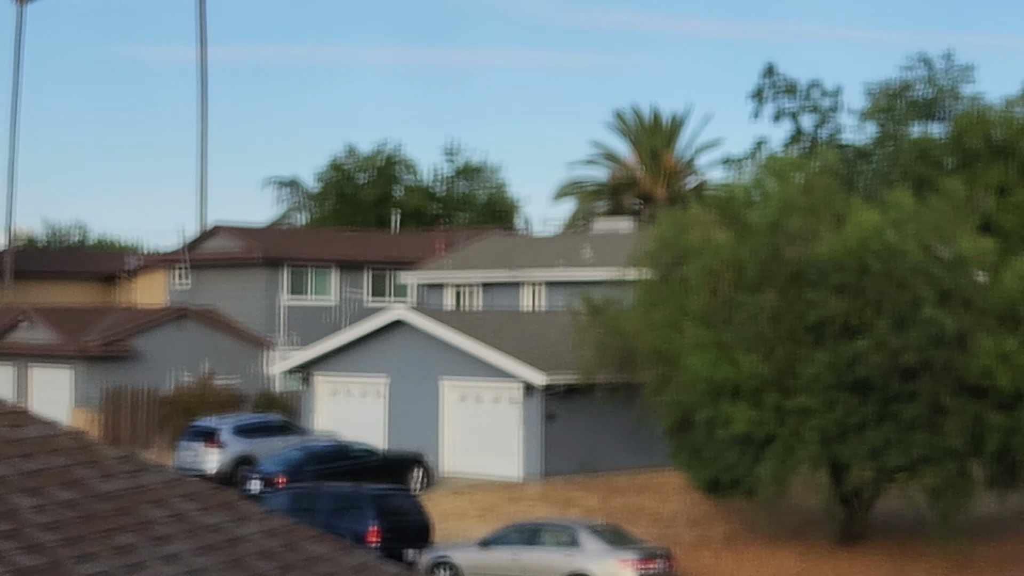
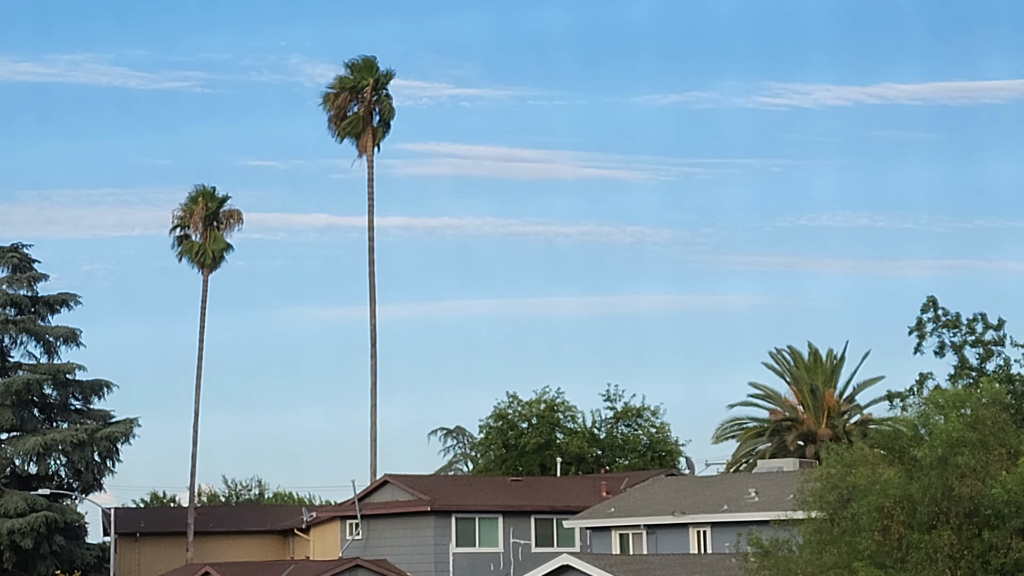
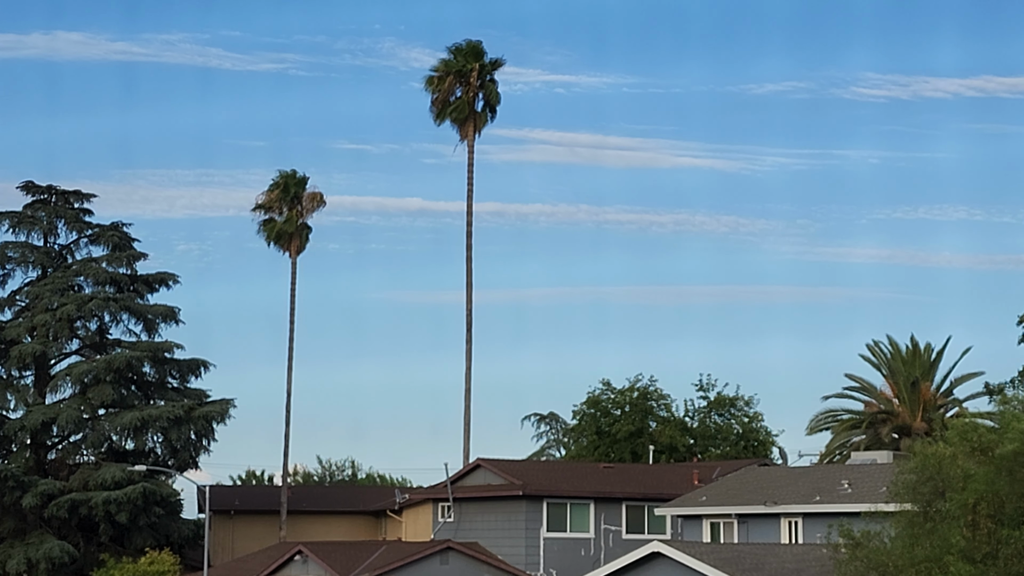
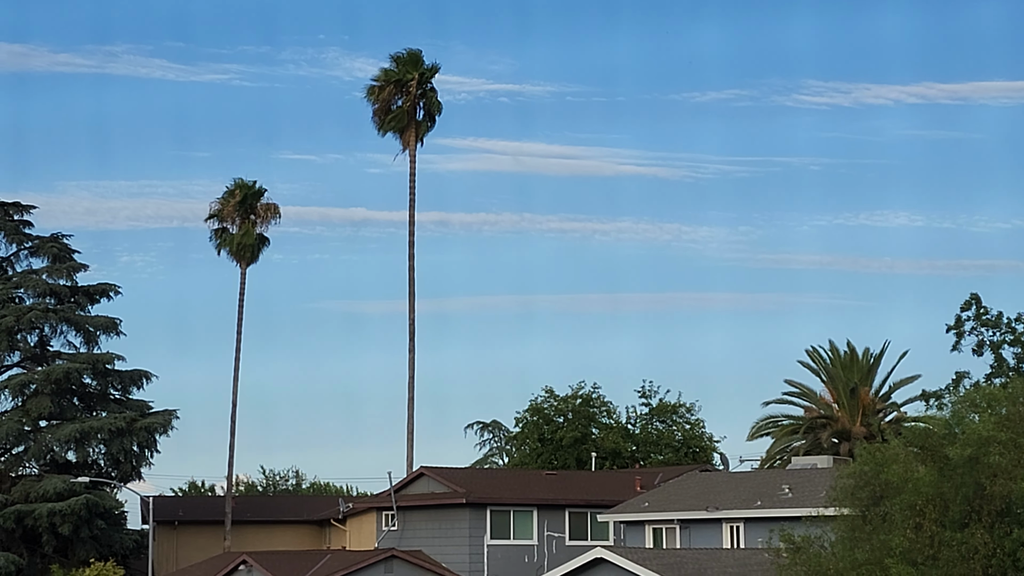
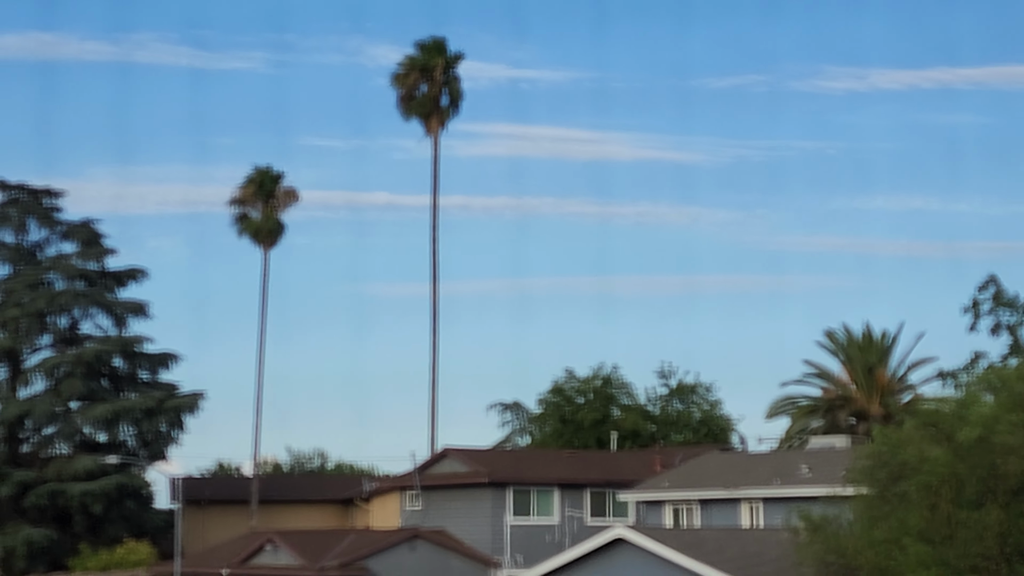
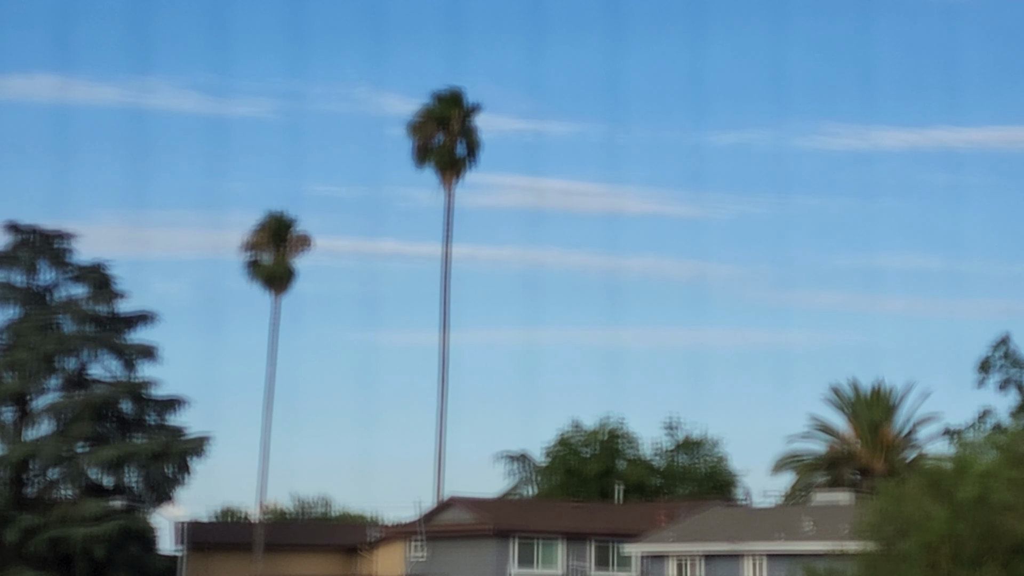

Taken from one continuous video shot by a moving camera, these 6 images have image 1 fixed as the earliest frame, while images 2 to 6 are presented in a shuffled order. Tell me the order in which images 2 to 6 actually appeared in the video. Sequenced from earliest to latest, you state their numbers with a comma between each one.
2, 4, 5, 3, 6
